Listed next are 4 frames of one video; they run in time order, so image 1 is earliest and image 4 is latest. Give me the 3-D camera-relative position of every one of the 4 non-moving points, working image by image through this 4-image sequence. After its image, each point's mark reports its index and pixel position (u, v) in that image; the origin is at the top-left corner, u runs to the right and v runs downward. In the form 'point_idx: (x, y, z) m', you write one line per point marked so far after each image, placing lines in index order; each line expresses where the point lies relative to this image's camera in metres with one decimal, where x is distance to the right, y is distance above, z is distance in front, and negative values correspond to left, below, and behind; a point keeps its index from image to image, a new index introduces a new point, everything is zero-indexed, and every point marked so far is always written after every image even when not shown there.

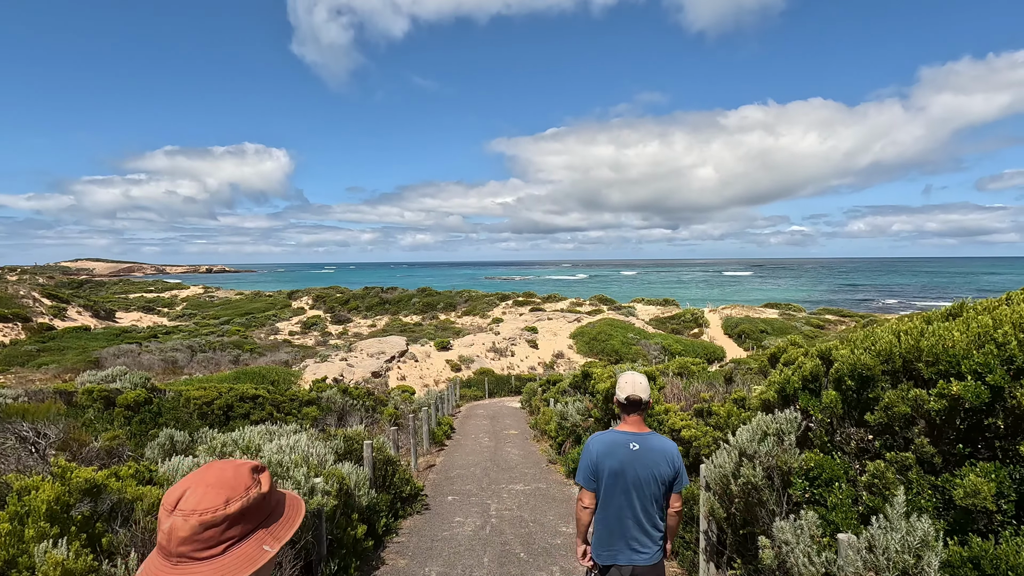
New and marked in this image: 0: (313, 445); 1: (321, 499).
0: (-6.8, -5.4, +18.3) m
1: (-4.7, -5.2, +13.1) m
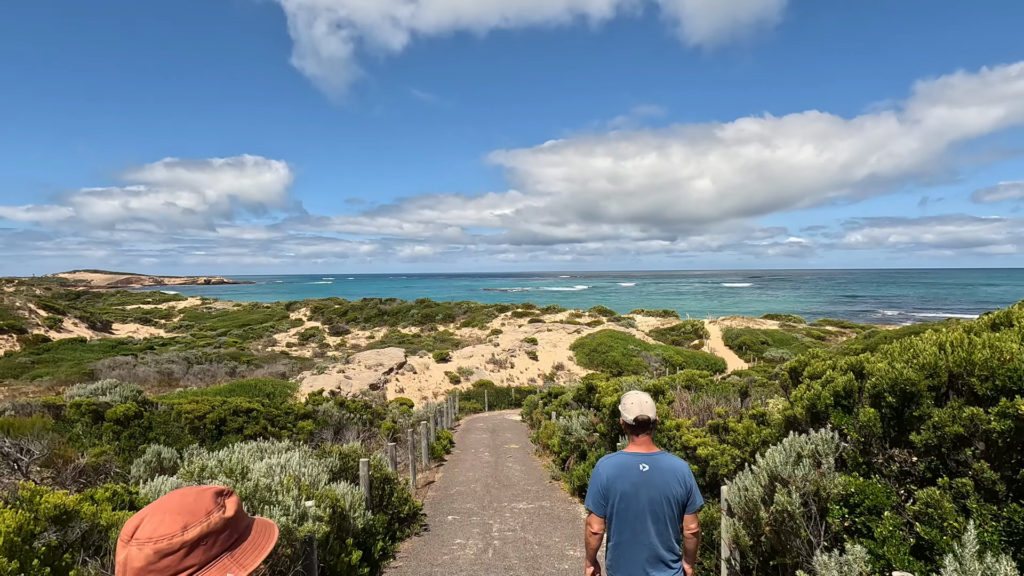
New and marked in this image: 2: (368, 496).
0: (-6.7, -5.7, +17.3) m
1: (-4.5, -5.4, +12.1) m
2: (-5.1, -7.4, +19.0) m
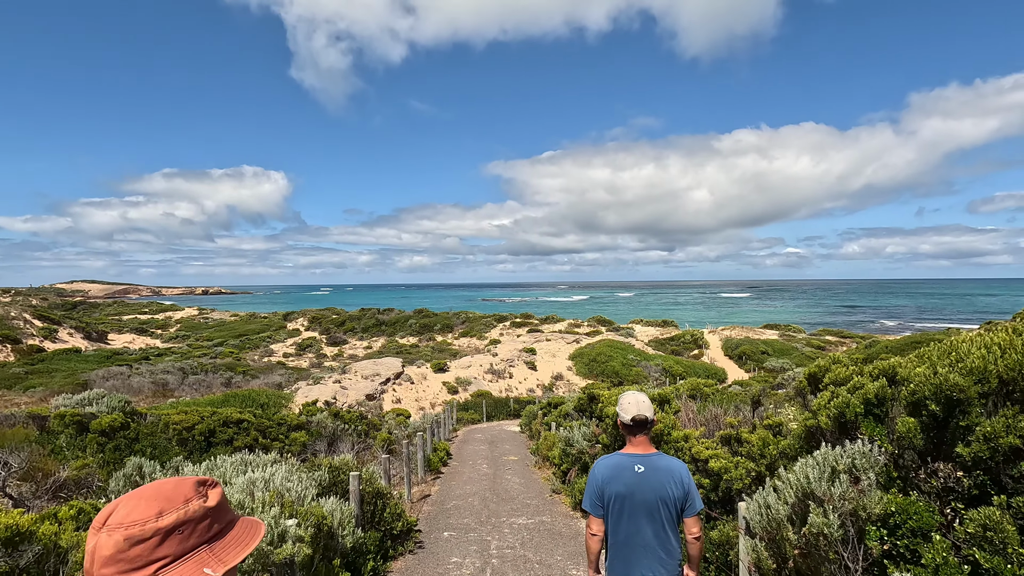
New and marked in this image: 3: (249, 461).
0: (-6.7, -5.8, +16.3) m
1: (-4.5, -5.4, +11.1) m
2: (-5.1, -7.5, +17.9) m
3: (-9.7, -6.4, +19.7) m
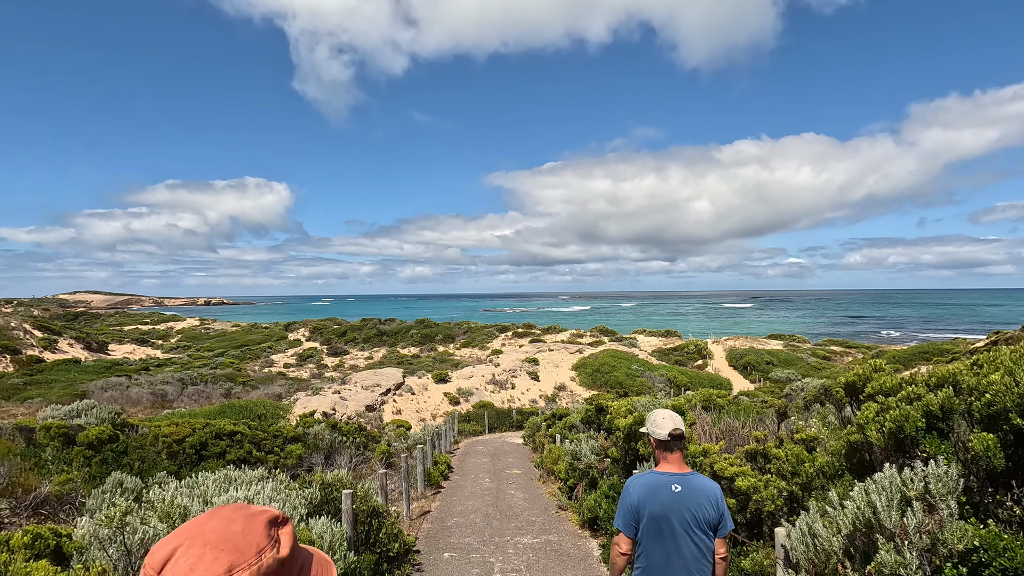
0: (-6.5, -5.8, +14.9) m
1: (-4.4, -5.3, +9.8) m
2: (-5.0, -7.6, +16.5) m
3: (-9.5, -6.5, +18.4) m
